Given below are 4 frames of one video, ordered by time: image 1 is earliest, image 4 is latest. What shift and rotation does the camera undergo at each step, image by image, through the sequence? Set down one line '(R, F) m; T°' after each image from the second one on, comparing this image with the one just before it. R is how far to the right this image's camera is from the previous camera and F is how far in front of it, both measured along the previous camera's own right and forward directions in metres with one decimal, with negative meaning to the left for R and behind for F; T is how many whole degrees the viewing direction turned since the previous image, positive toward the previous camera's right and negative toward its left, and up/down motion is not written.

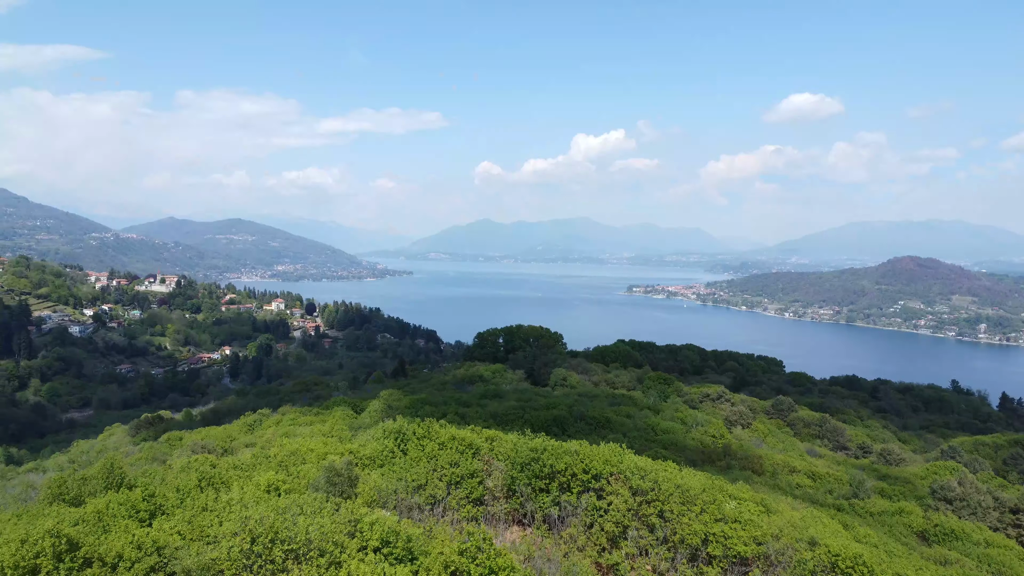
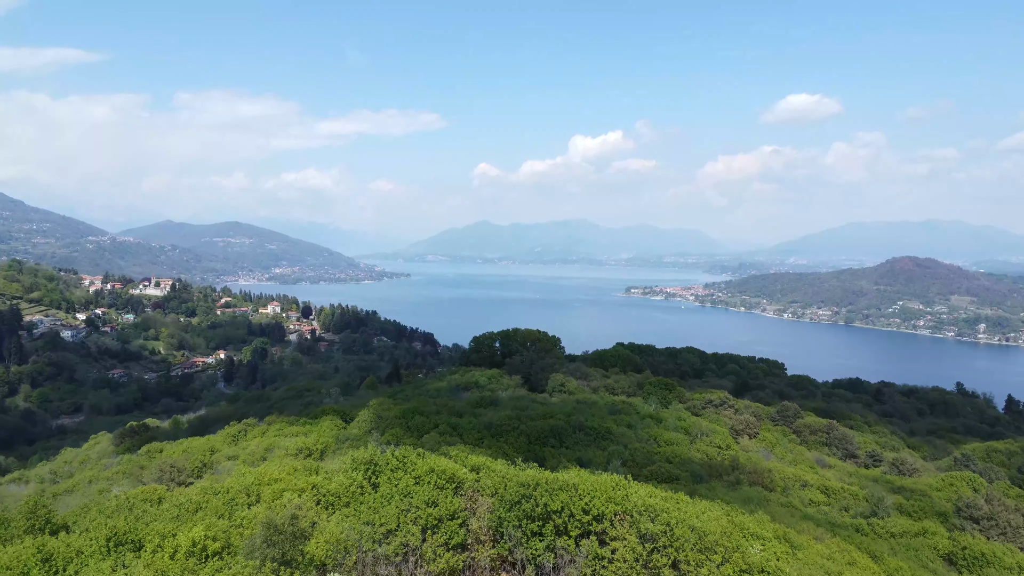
(0.0, +0.5) m; 0°
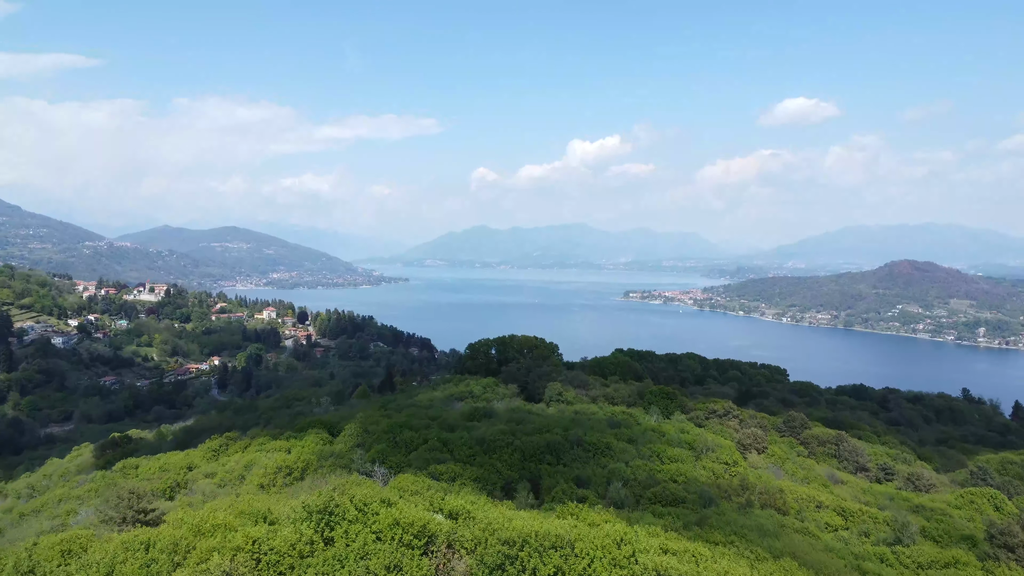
(+0.1, +0.6) m; 0°
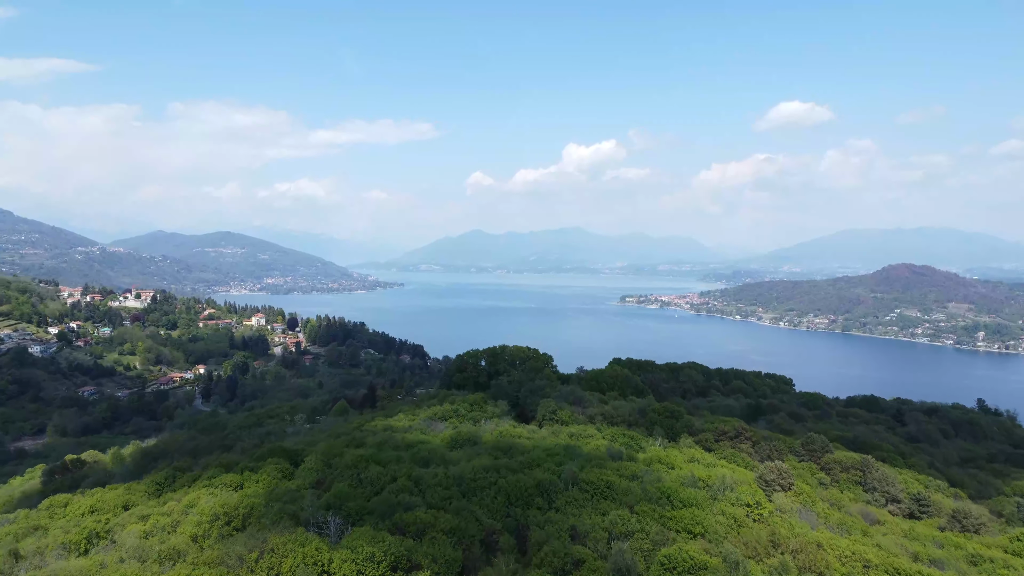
(+0.1, +1.4) m; 0°
